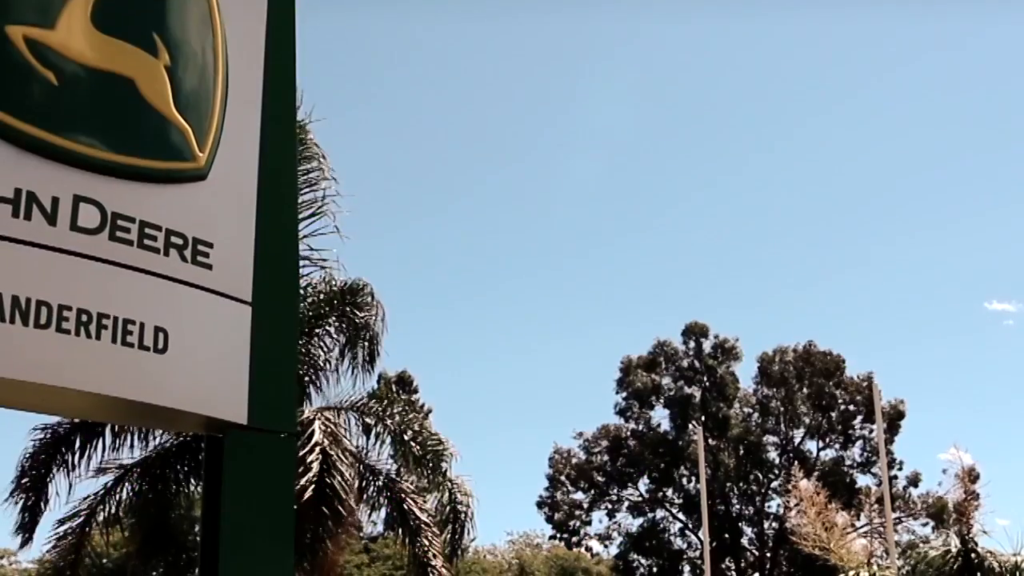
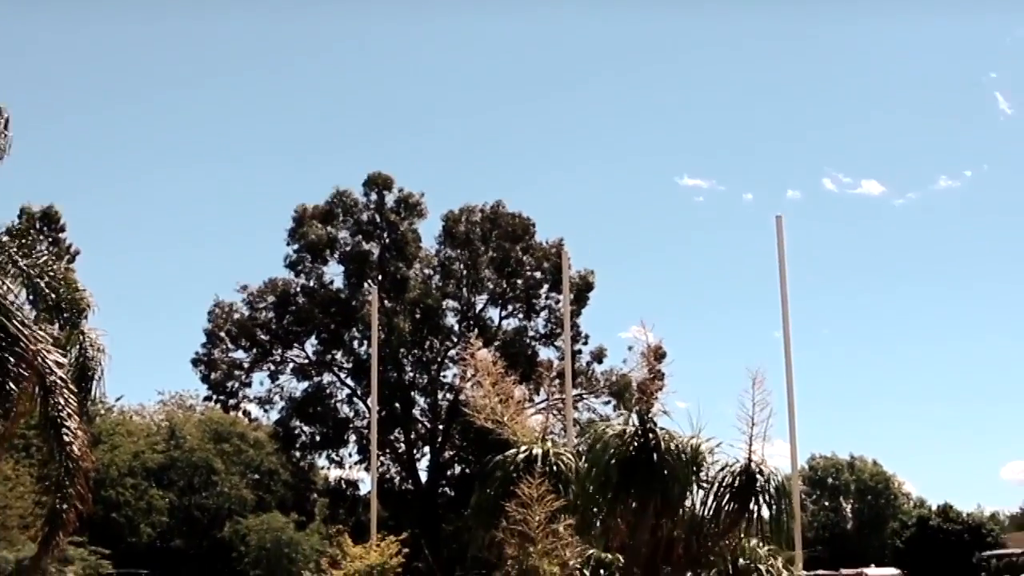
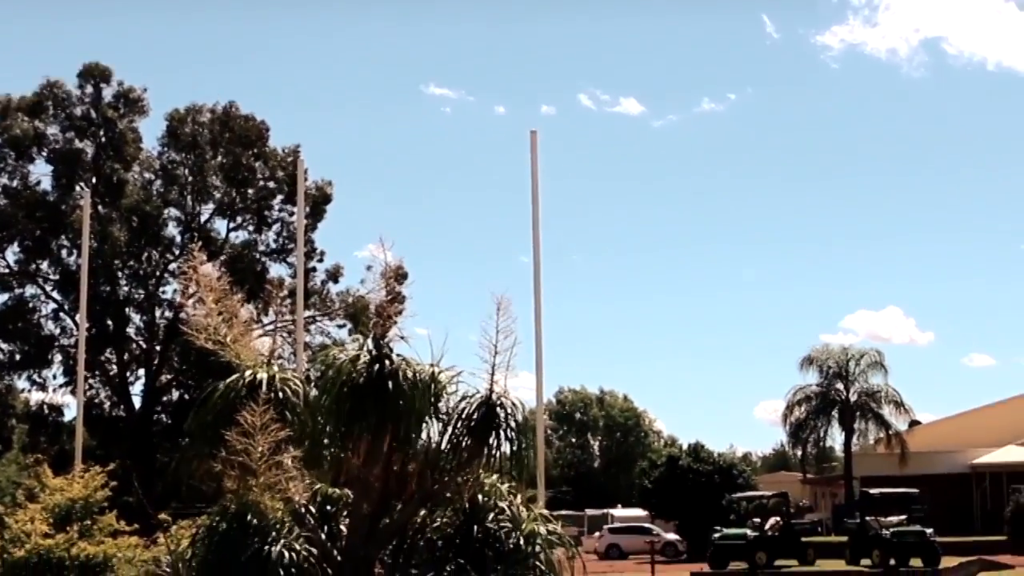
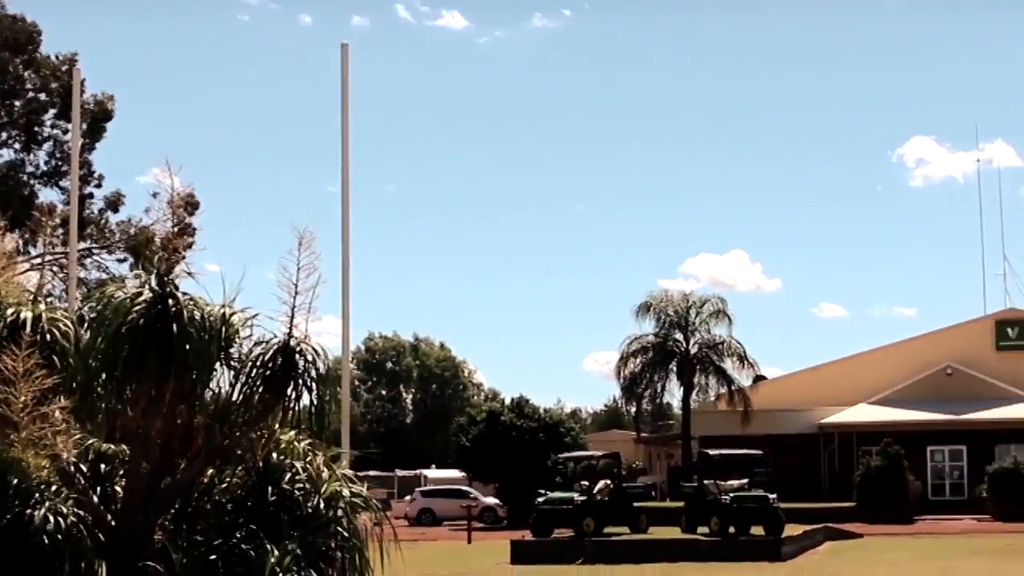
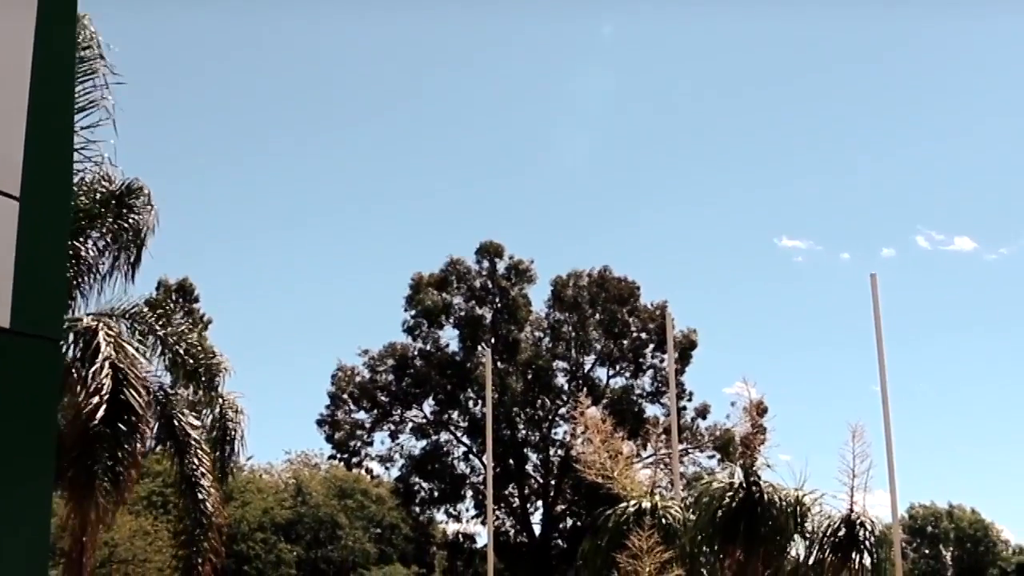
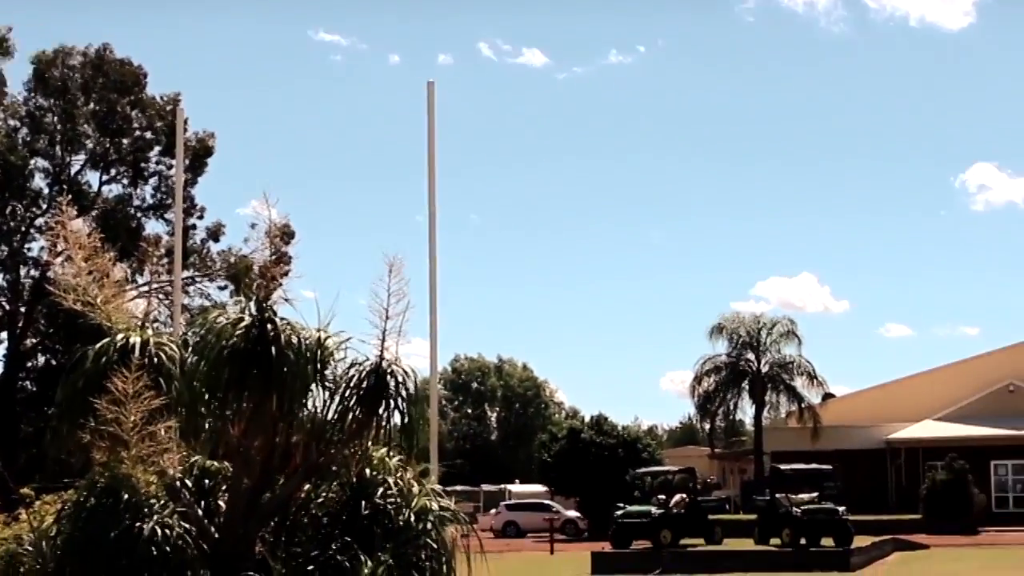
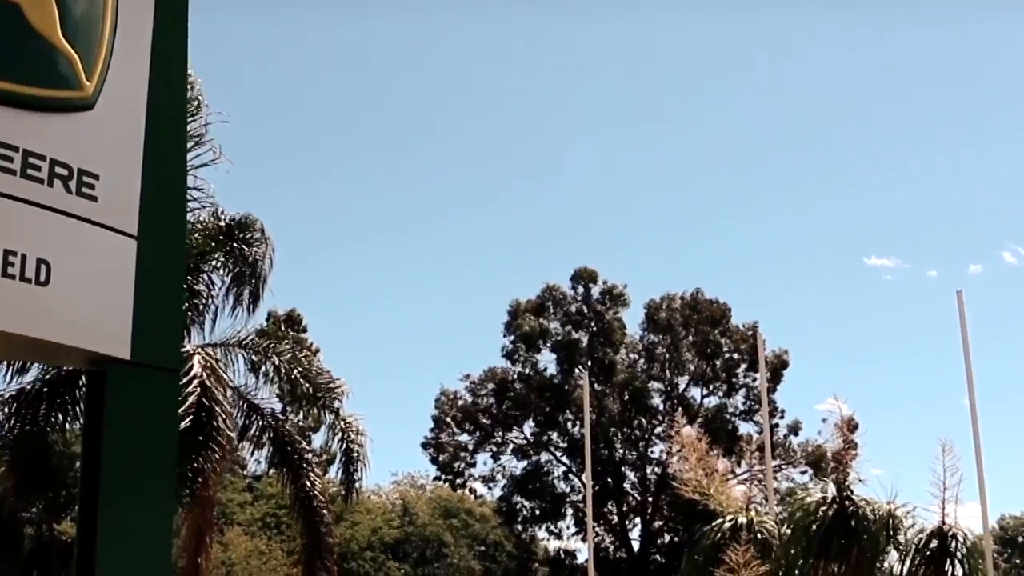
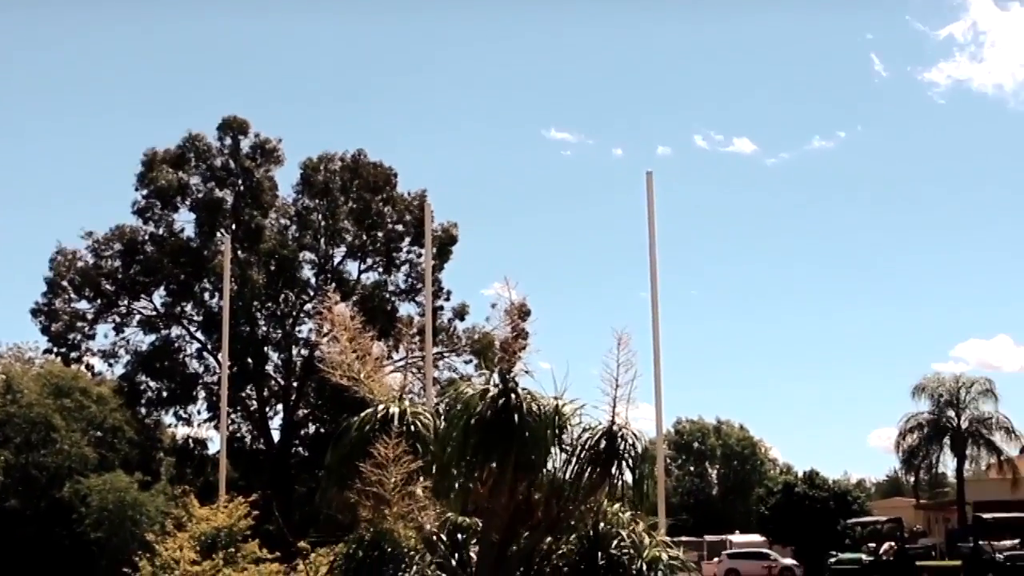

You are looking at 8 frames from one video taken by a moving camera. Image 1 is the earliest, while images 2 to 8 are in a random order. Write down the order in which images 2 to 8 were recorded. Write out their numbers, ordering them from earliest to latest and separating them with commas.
7, 5, 2, 8, 3, 6, 4
